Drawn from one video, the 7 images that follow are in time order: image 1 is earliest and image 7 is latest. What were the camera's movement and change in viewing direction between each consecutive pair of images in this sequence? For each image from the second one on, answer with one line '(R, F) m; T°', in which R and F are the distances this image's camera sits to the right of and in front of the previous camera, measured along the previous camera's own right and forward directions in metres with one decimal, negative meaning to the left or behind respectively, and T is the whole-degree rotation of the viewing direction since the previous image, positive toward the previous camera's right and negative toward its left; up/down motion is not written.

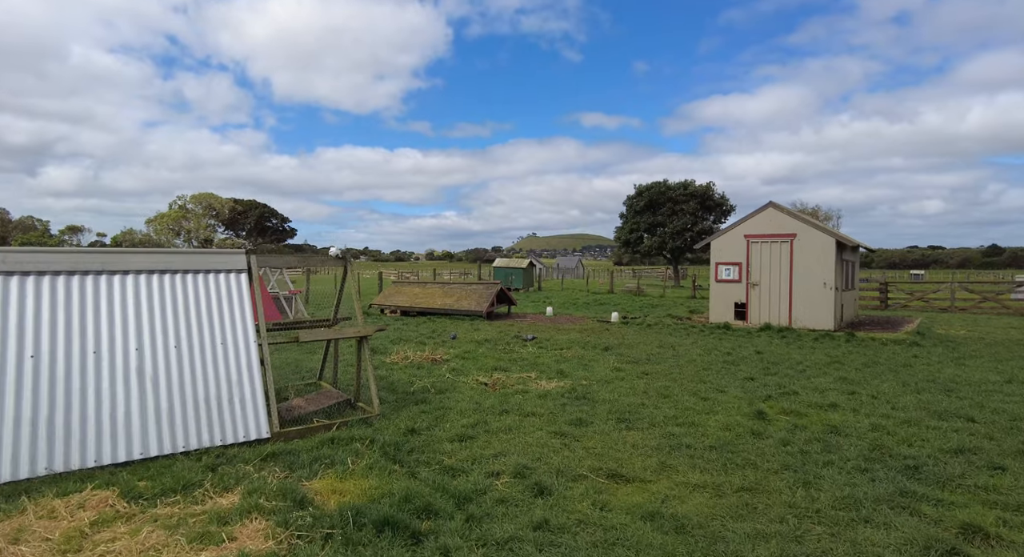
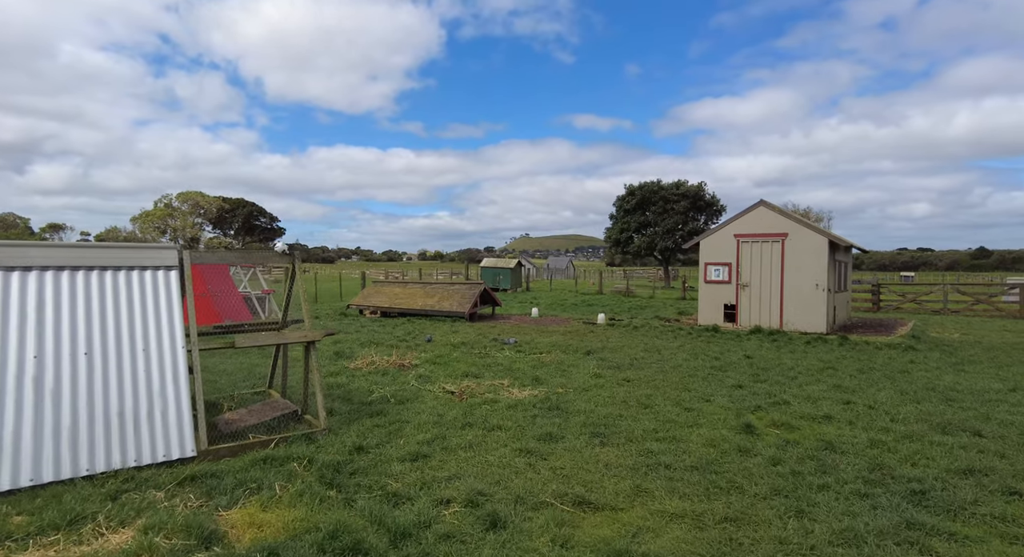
(+0.3, +0.6) m; +1°
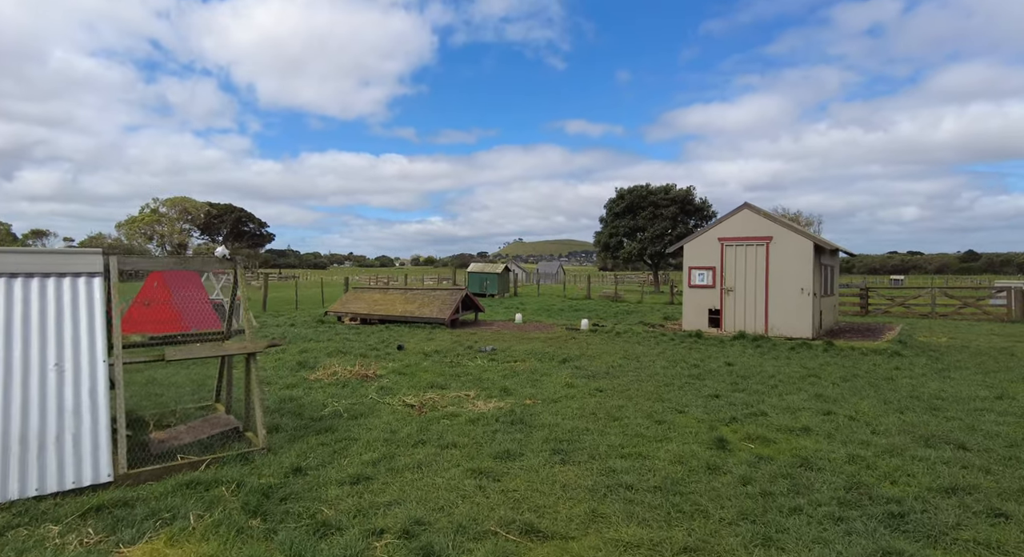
(+0.4, +0.4) m; +1°
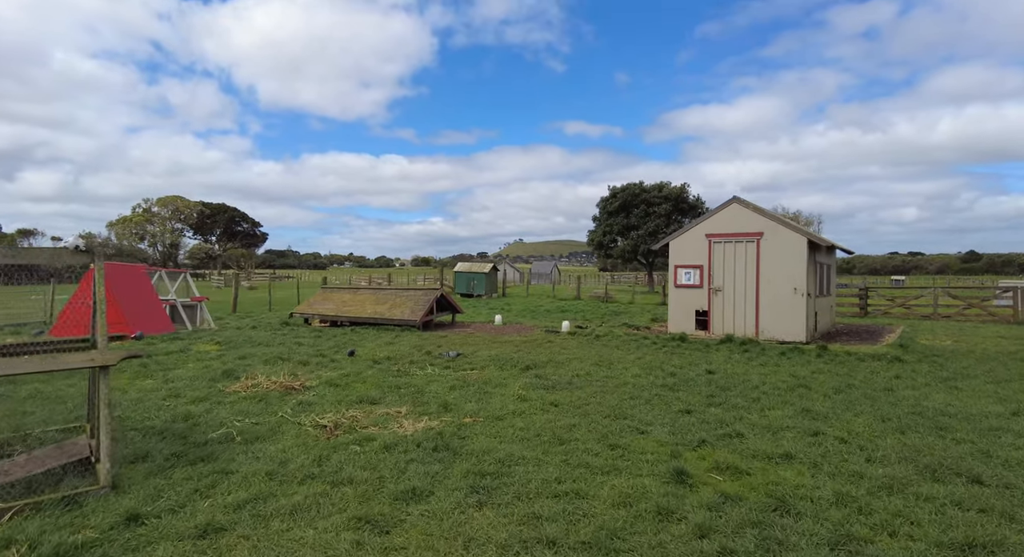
(+0.7, +1.1) m; 0°
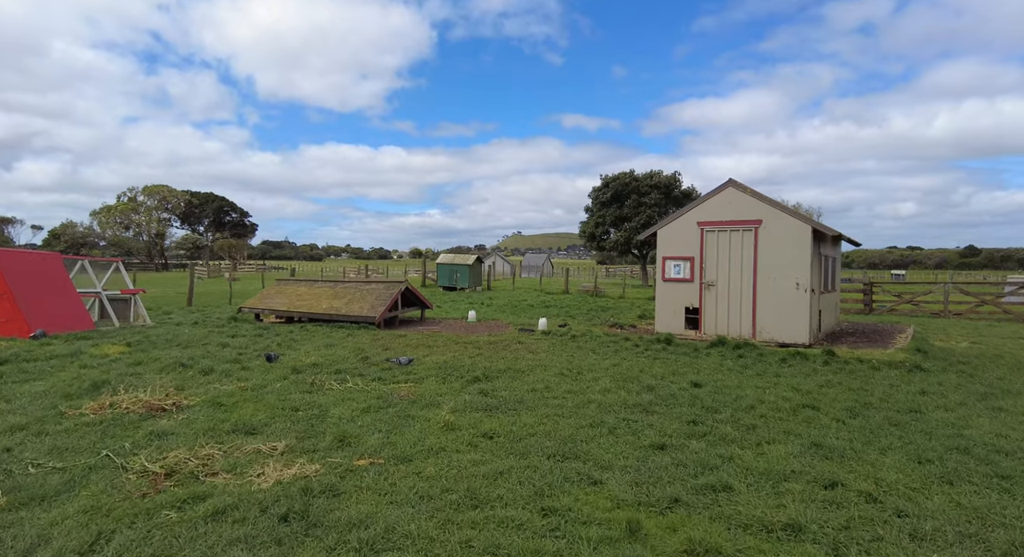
(+0.7, +1.7) m; 0°
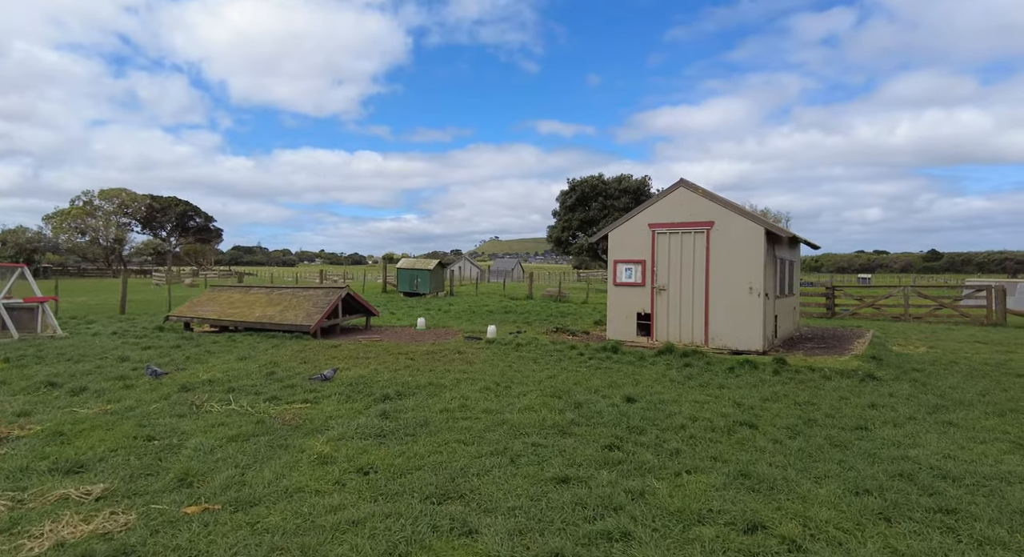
(+0.7, +0.8) m; +2°
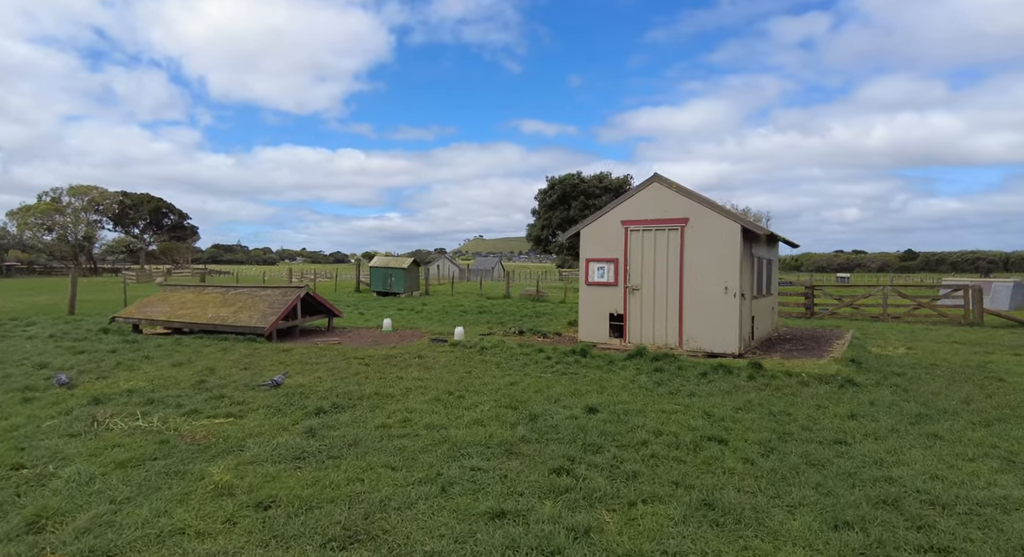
(+0.4, +0.7) m; +2°
